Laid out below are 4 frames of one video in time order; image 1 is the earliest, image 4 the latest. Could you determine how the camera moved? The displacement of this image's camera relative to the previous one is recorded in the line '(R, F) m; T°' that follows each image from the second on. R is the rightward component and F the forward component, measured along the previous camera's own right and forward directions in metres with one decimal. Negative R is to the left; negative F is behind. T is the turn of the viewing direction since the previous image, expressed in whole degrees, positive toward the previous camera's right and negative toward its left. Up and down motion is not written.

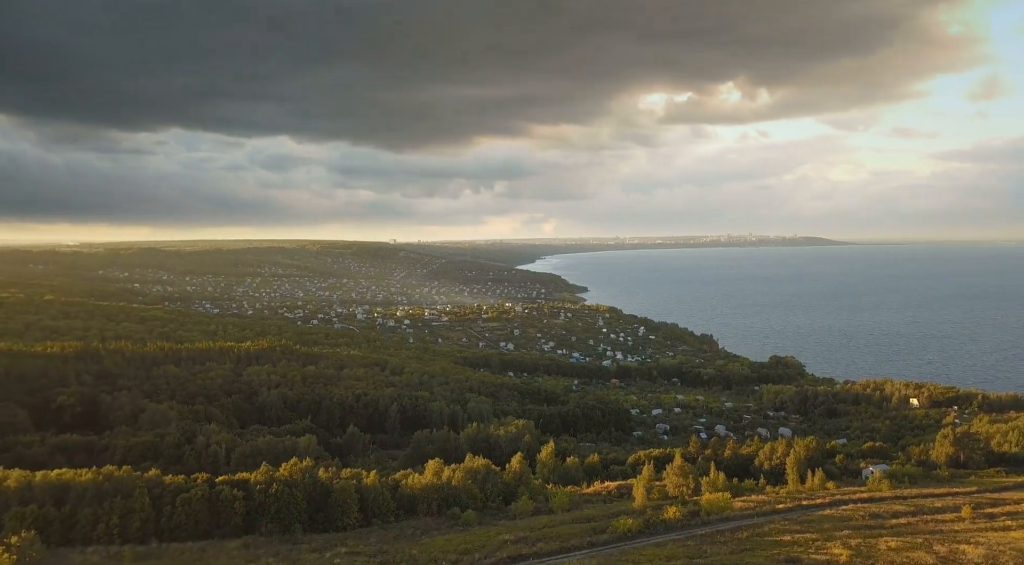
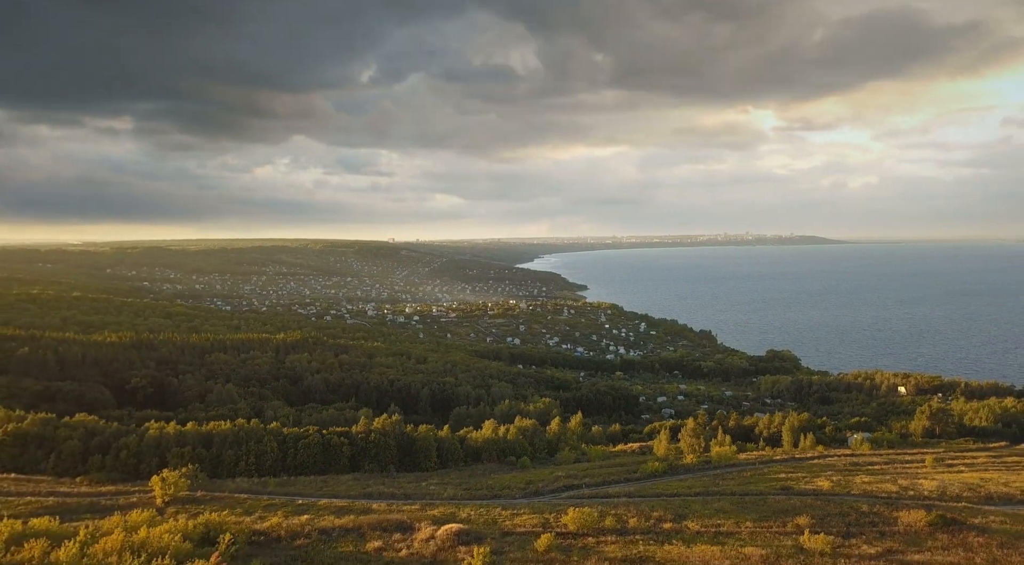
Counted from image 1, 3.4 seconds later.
(-2.0, -6.4) m; 0°
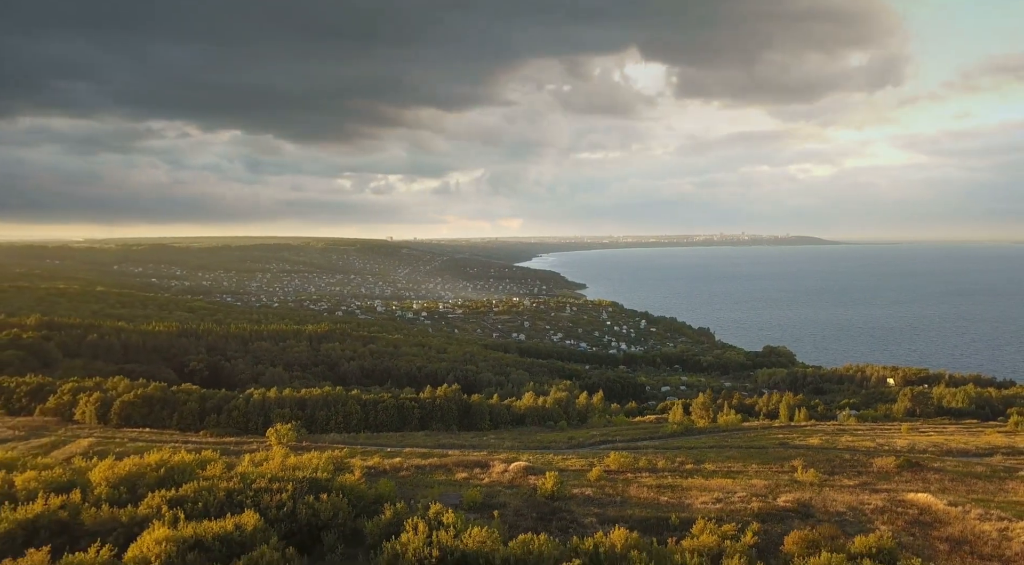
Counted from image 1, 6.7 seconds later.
(-2.1, -6.3) m; 0°
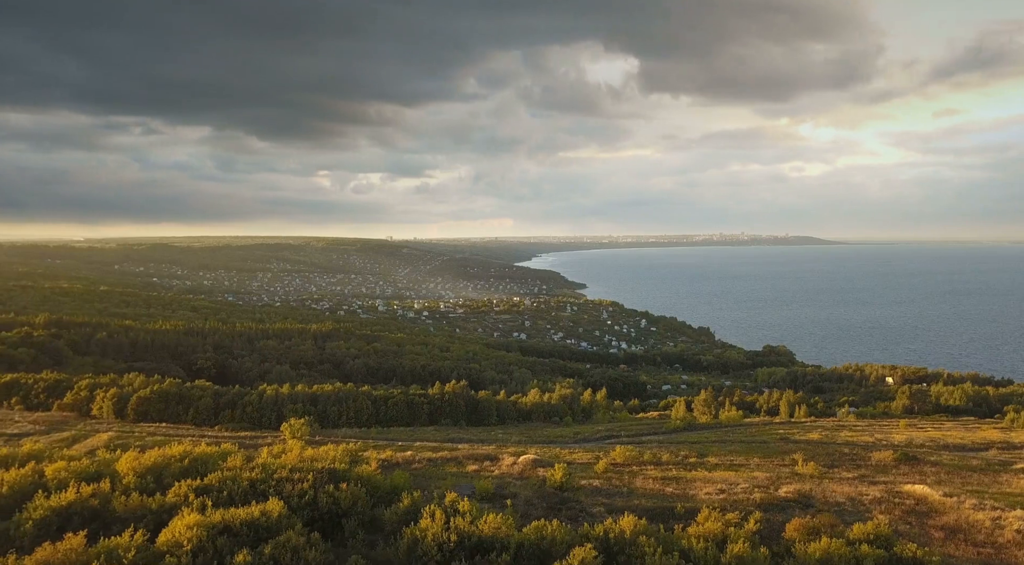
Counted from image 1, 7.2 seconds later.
(-0.4, -0.9) m; 0°
